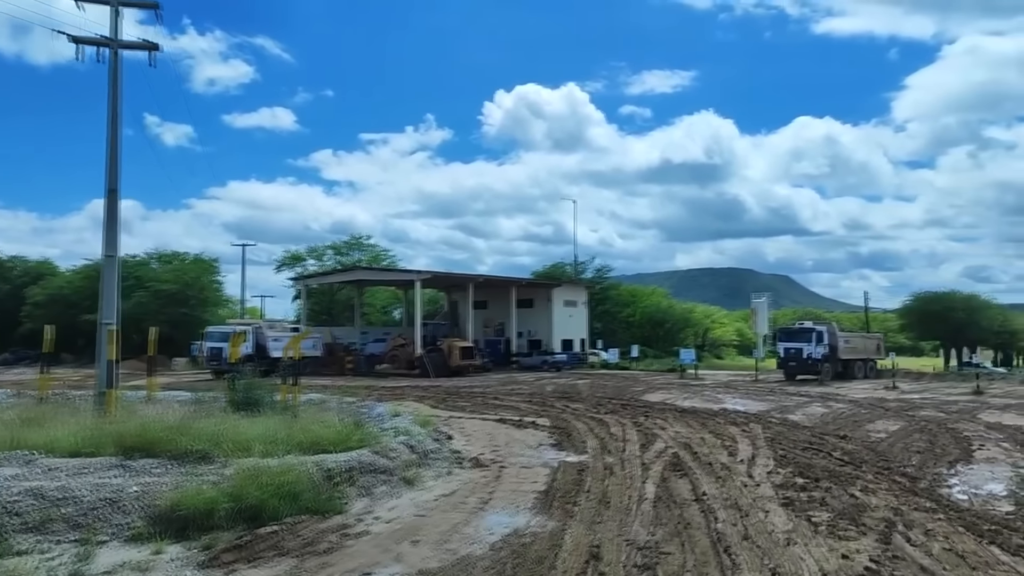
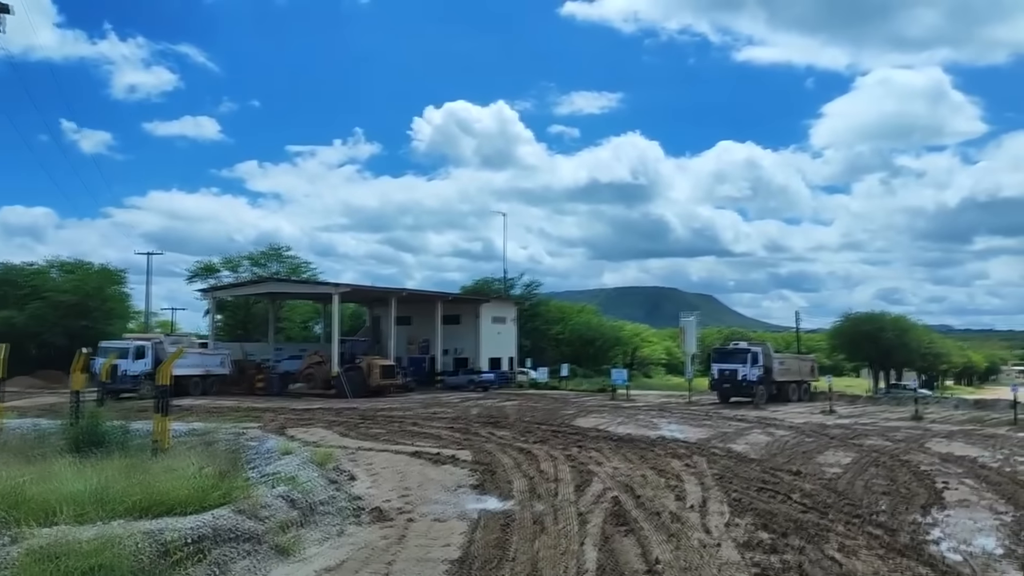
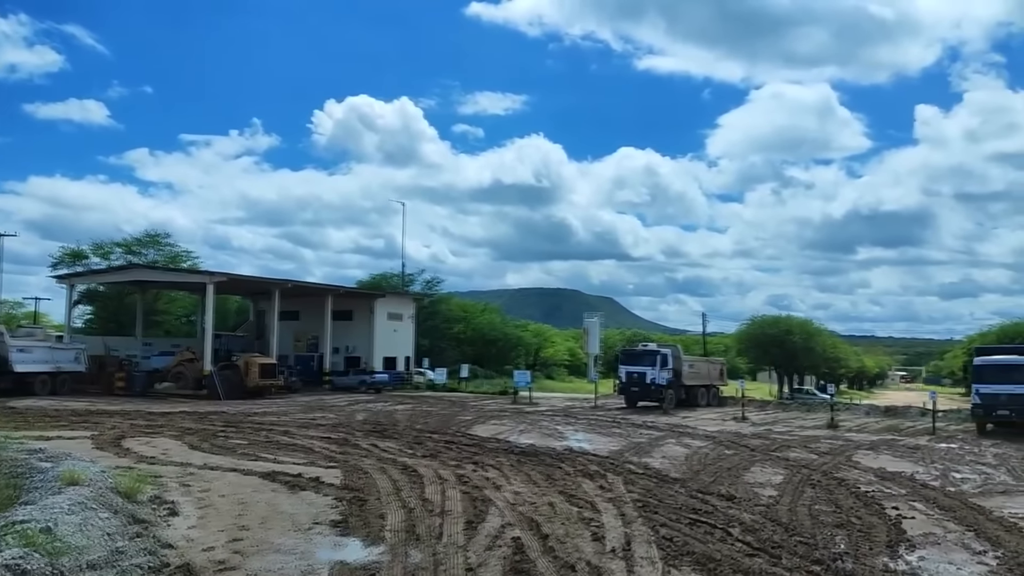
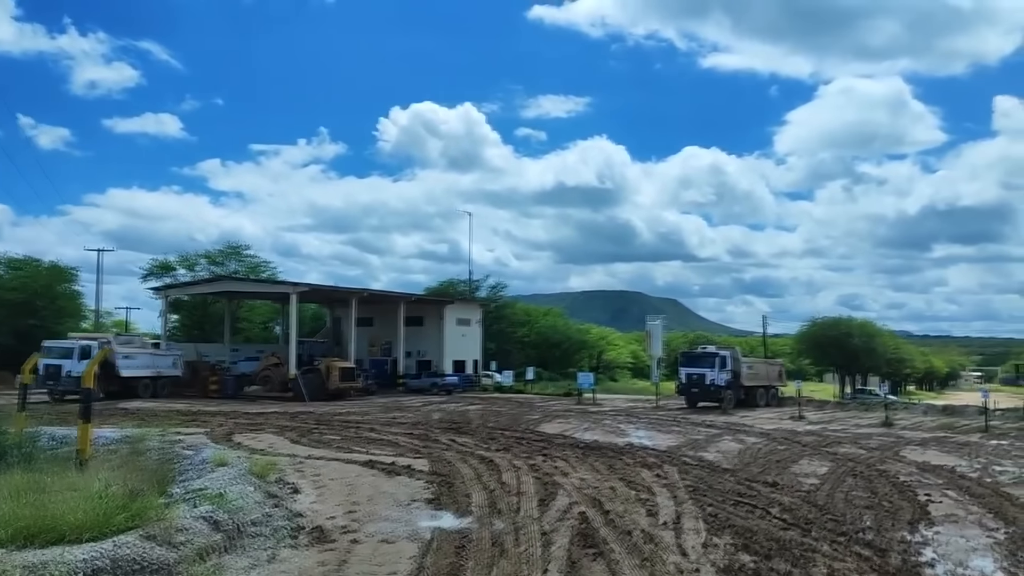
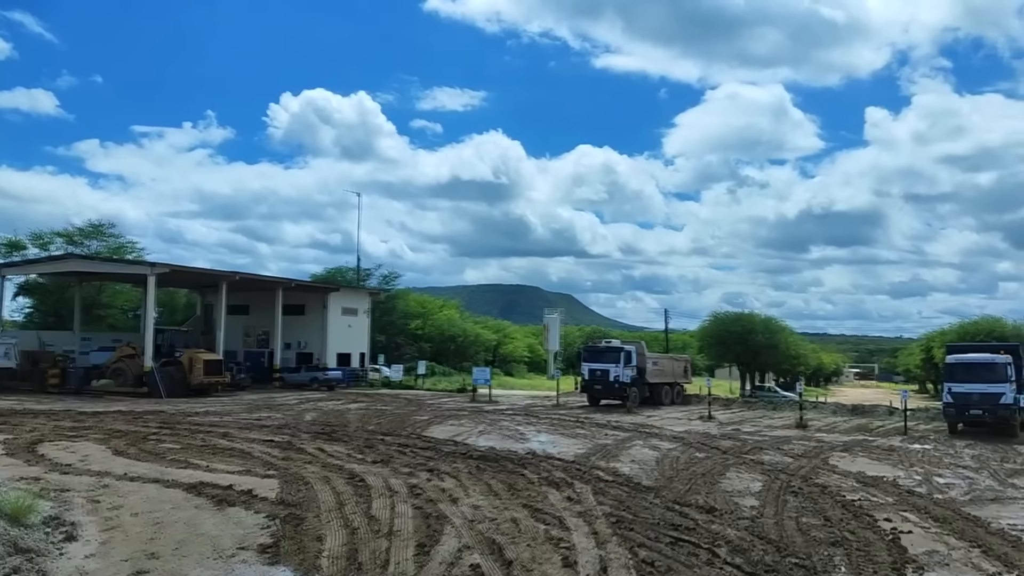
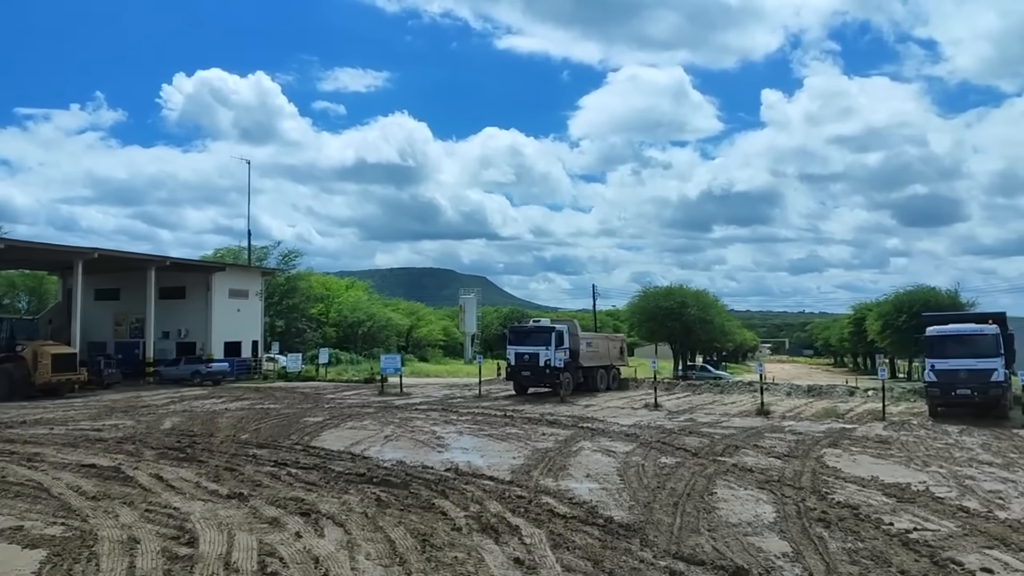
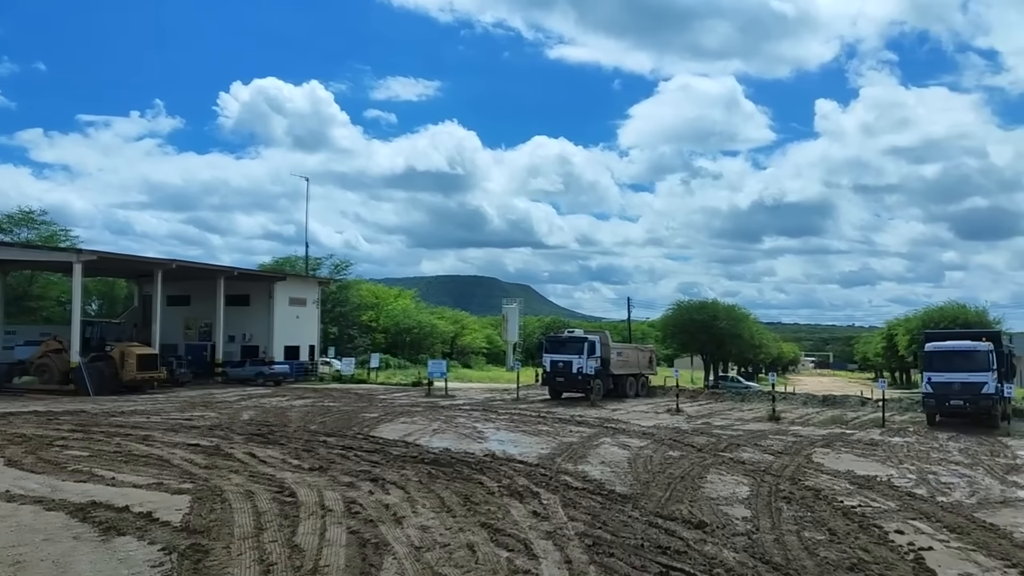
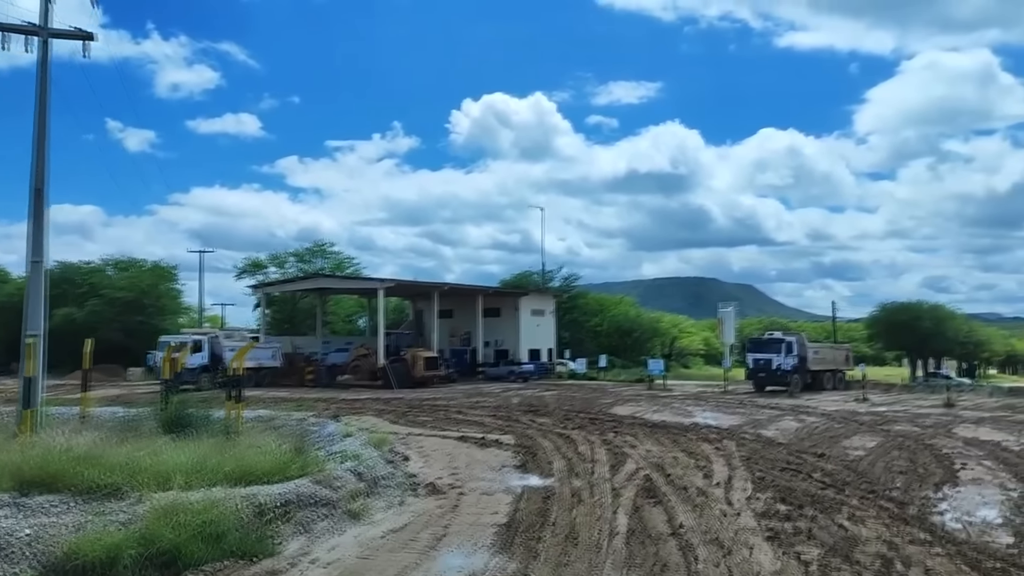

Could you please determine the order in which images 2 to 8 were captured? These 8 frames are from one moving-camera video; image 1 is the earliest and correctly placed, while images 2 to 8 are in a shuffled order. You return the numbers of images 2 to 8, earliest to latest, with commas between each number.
8, 2, 4, 3, 5, 7, 6
